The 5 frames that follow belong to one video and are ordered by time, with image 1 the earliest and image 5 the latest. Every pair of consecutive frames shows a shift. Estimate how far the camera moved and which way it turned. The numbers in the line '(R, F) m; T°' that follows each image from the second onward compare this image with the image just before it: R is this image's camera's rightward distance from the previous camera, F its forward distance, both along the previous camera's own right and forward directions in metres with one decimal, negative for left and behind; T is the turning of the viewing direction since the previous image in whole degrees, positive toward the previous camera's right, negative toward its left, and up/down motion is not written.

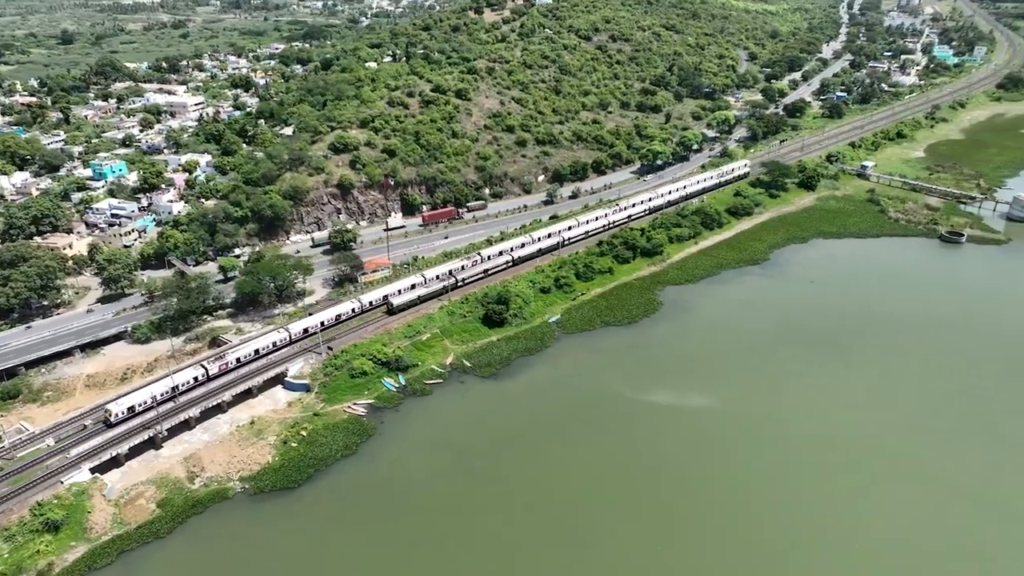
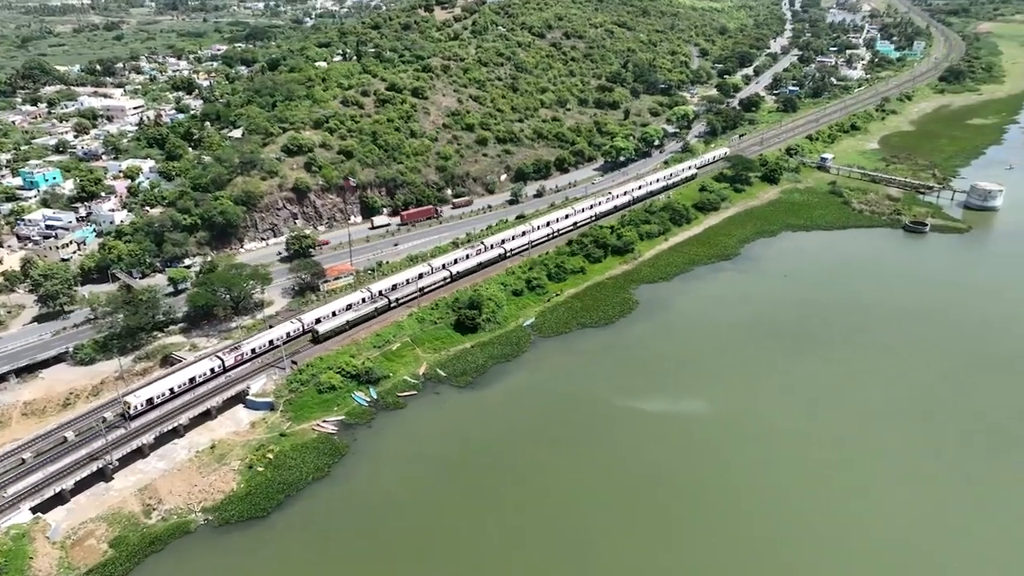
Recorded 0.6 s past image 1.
(-1.4, +2.2) m; +4°
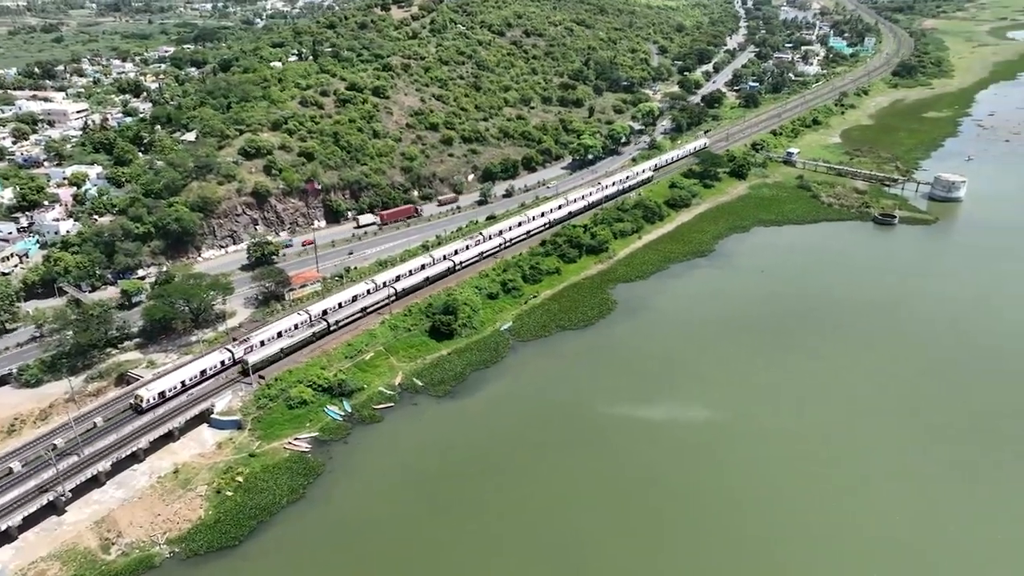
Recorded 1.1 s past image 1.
(-1.1, +1.8) m; +3°
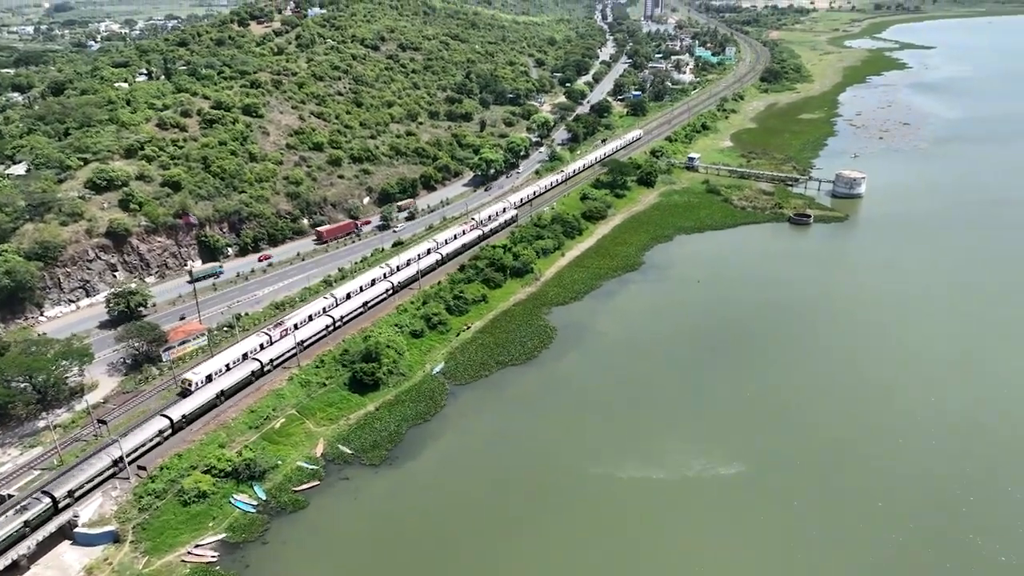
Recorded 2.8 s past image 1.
(-3.1, +6.6) m; +10°
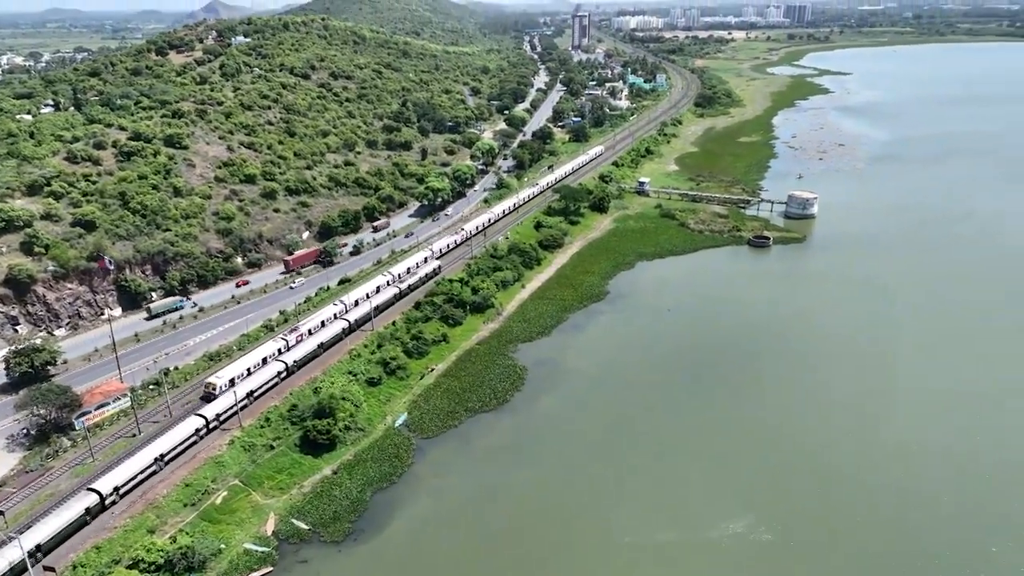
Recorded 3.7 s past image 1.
(-1.8, +3.9) m; +5°
